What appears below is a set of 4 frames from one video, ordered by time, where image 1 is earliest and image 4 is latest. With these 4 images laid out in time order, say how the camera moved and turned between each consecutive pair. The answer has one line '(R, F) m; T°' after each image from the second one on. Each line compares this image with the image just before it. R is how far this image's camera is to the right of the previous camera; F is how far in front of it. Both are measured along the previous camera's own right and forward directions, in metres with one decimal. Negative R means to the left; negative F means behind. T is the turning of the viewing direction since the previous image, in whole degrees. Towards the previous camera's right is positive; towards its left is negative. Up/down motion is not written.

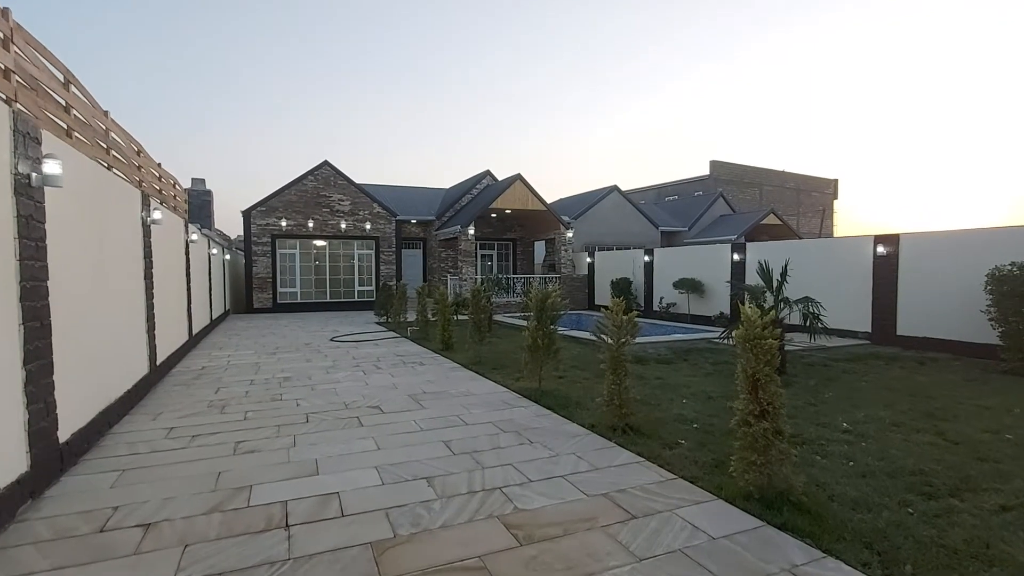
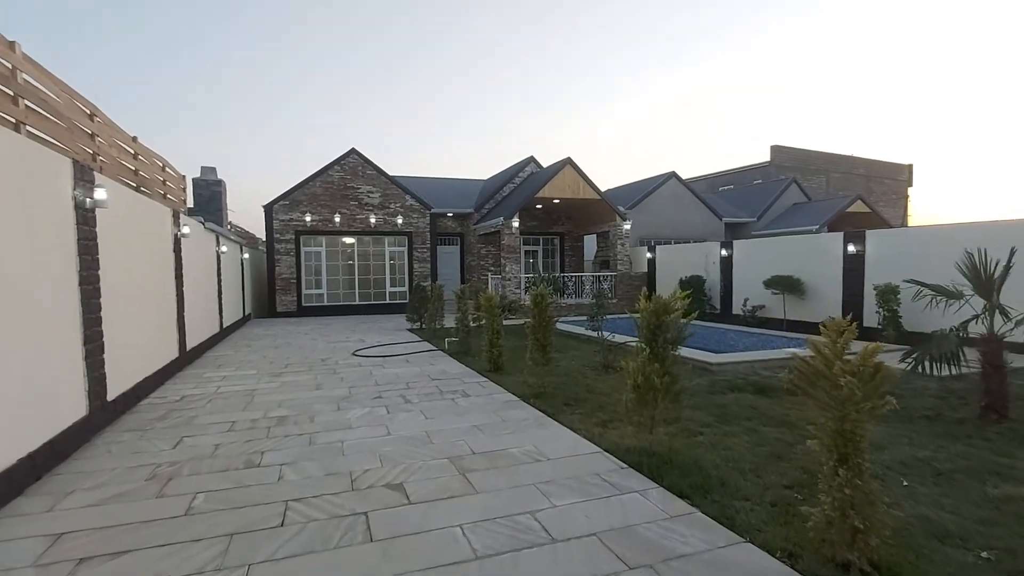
(-0.4, +1.9) m; -4°
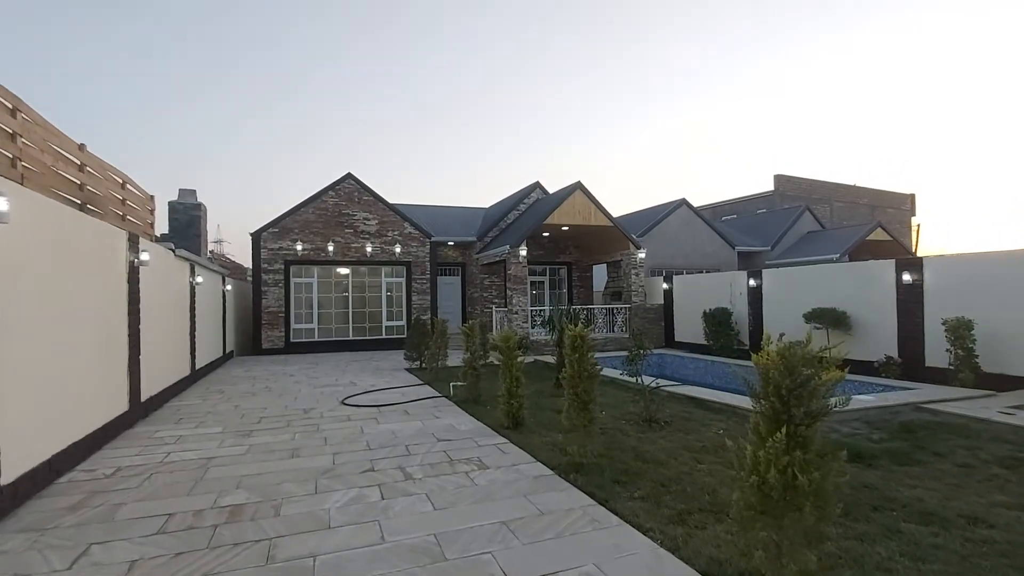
(-0.3, +1.1) m; 0°
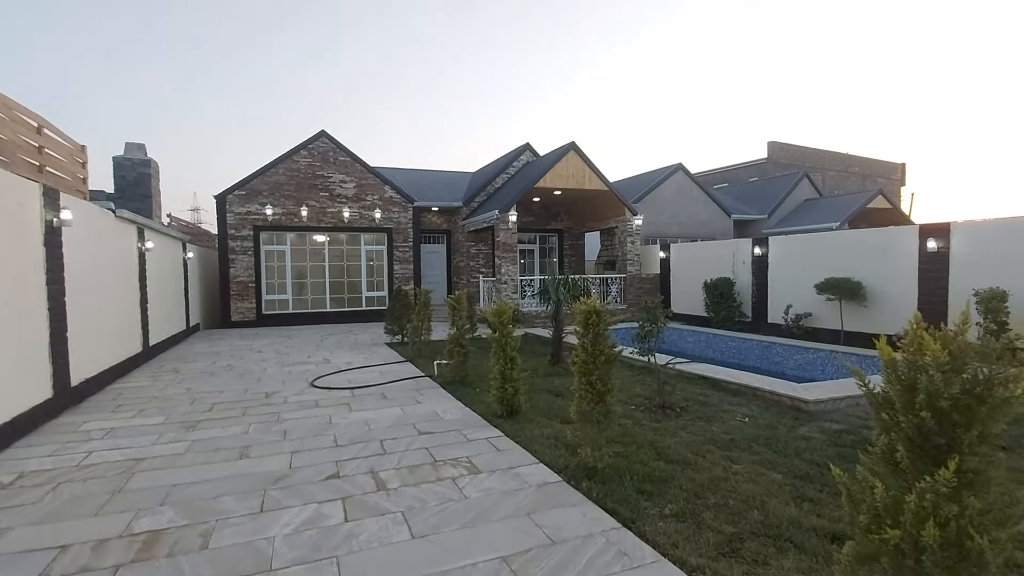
(-0.1, +0.8) m; +2°
